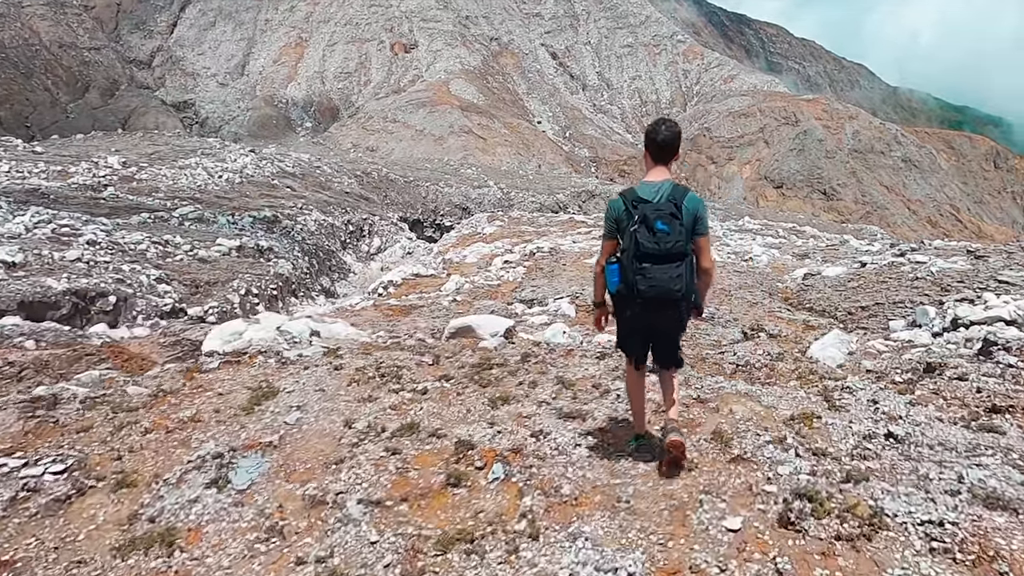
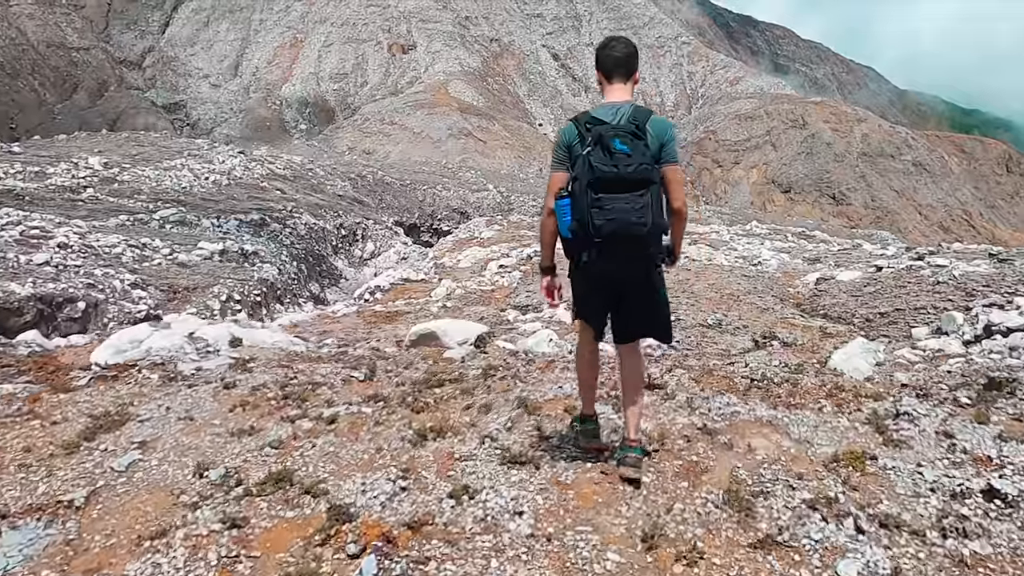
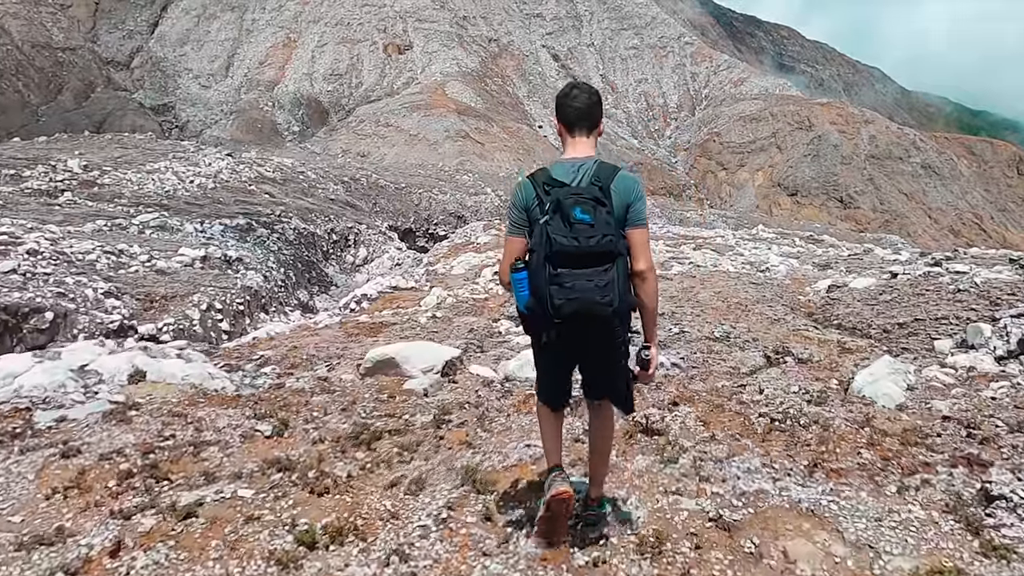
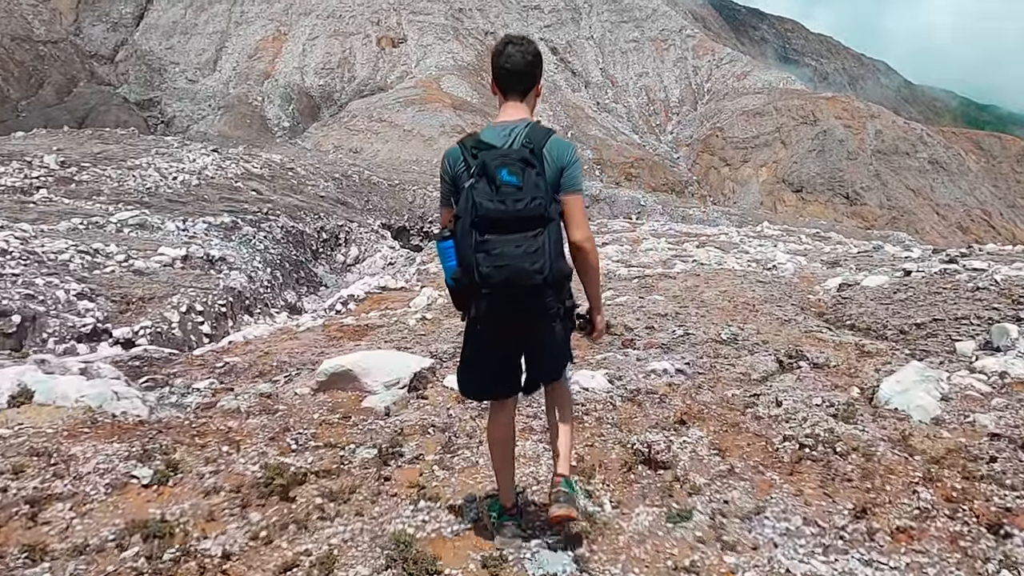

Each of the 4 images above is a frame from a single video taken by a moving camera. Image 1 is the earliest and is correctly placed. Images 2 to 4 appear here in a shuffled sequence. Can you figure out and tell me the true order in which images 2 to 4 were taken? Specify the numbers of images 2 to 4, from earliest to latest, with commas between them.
2, 3, 4
